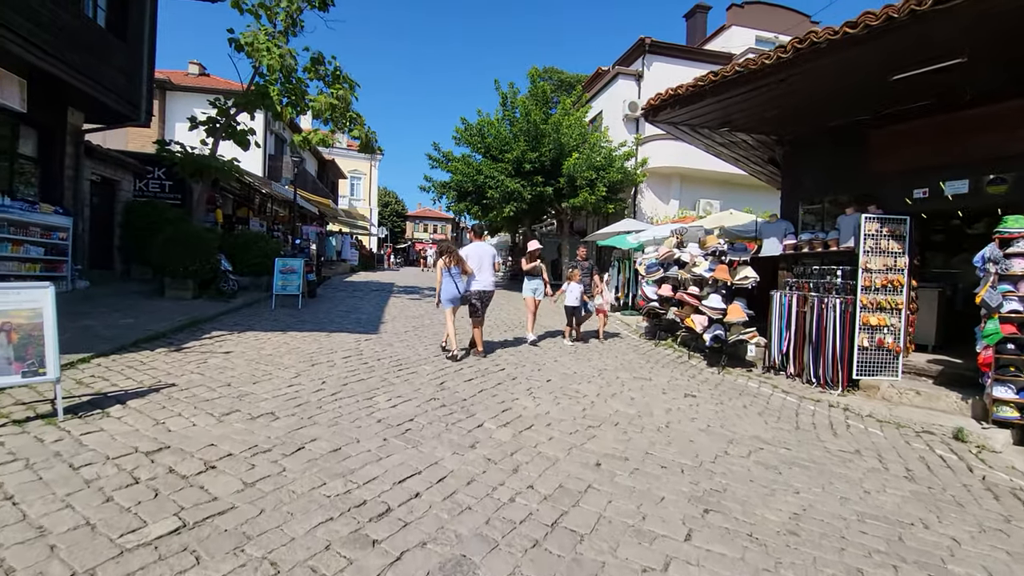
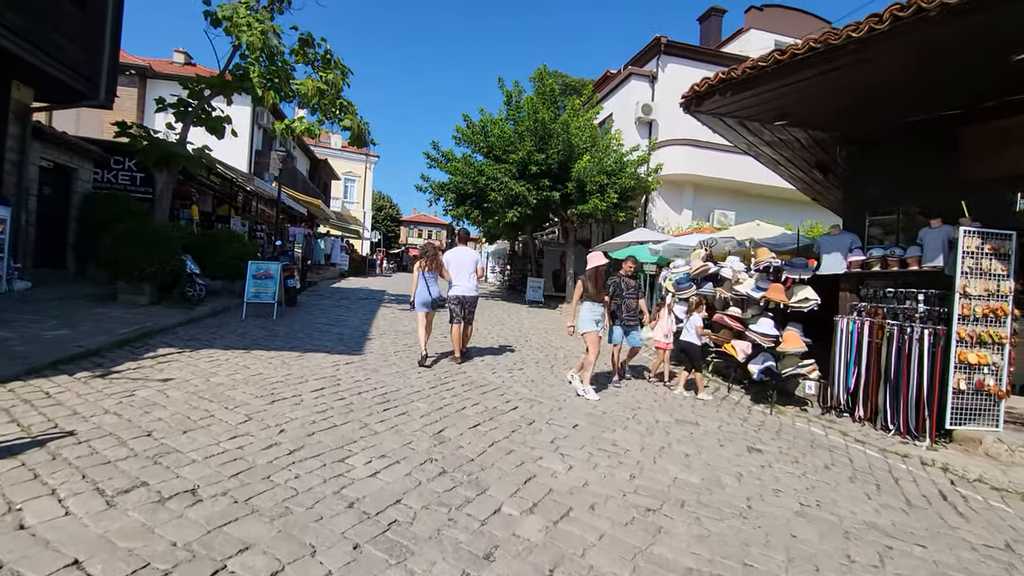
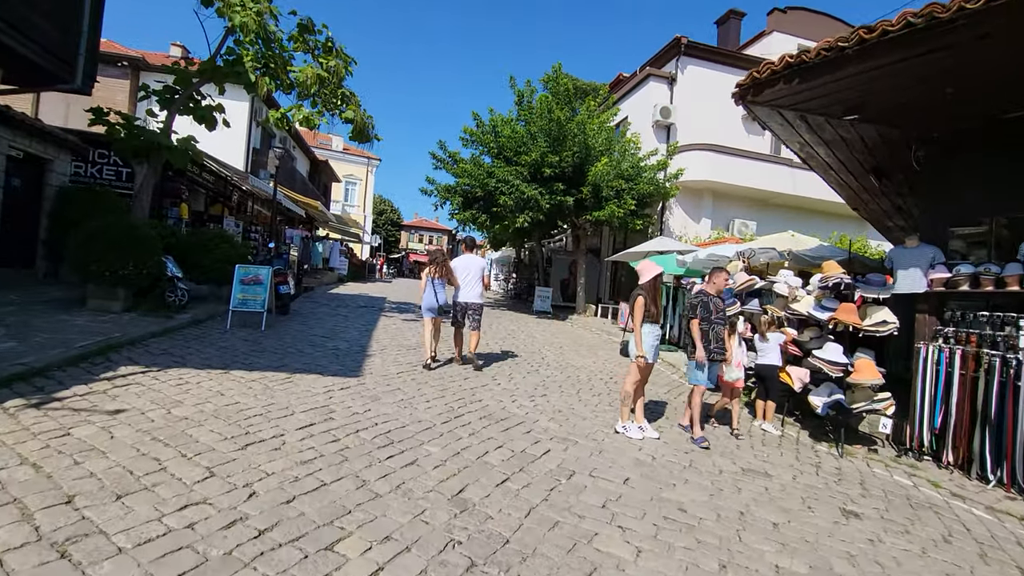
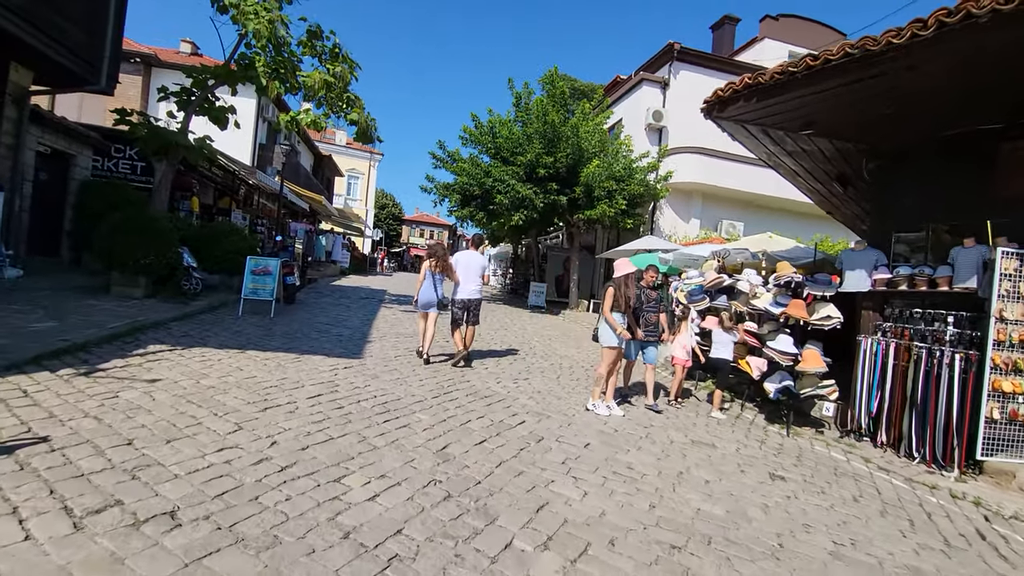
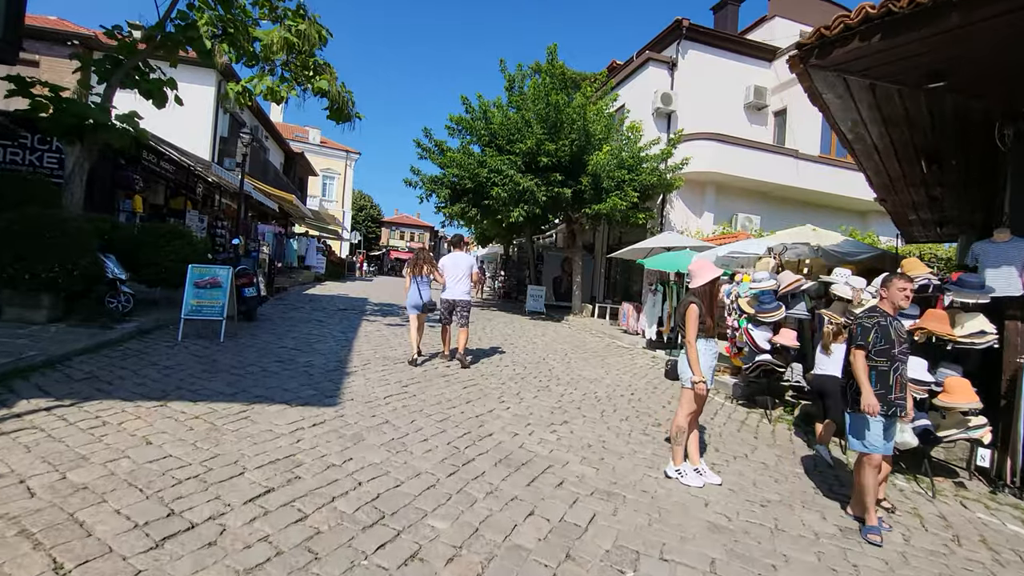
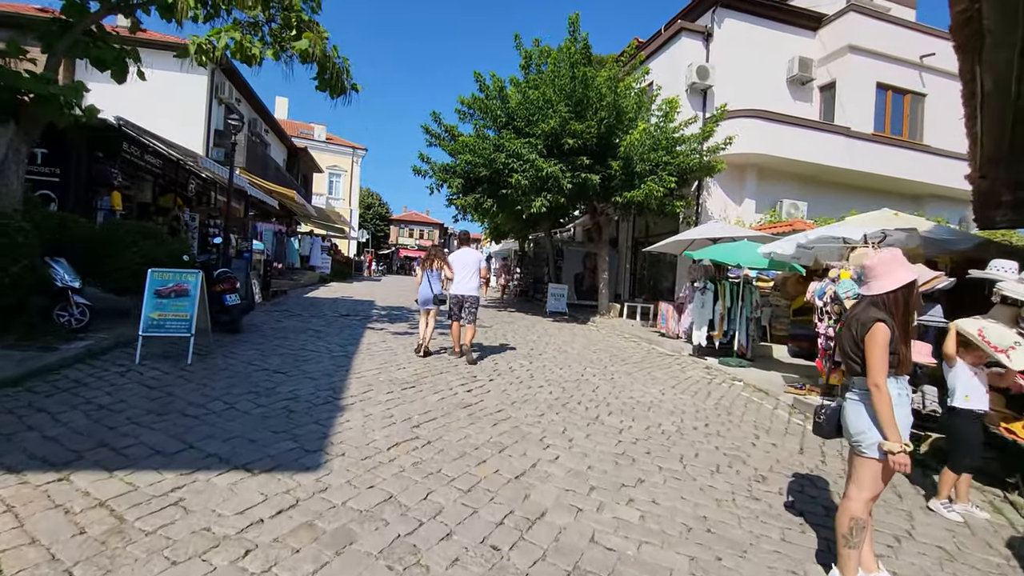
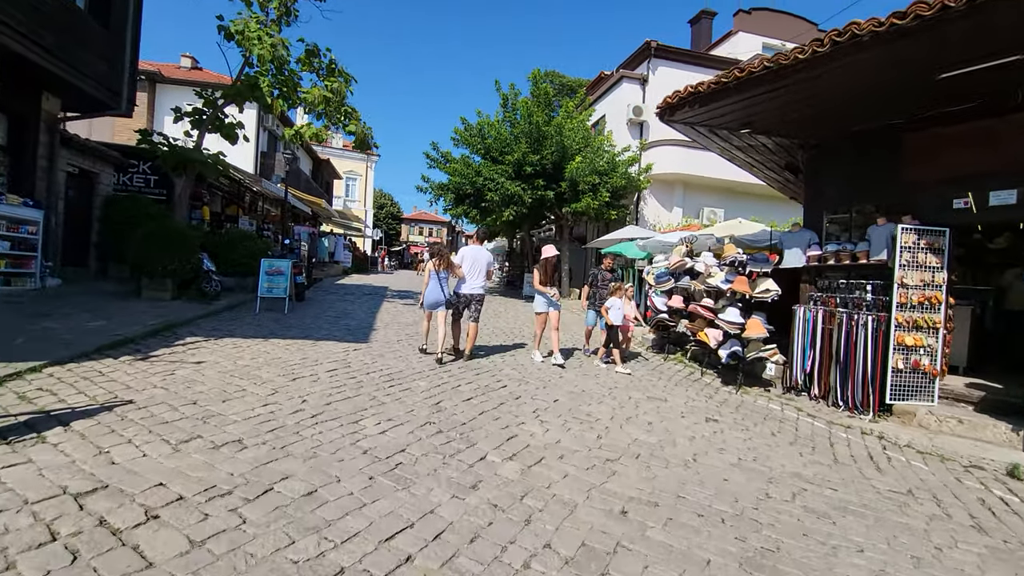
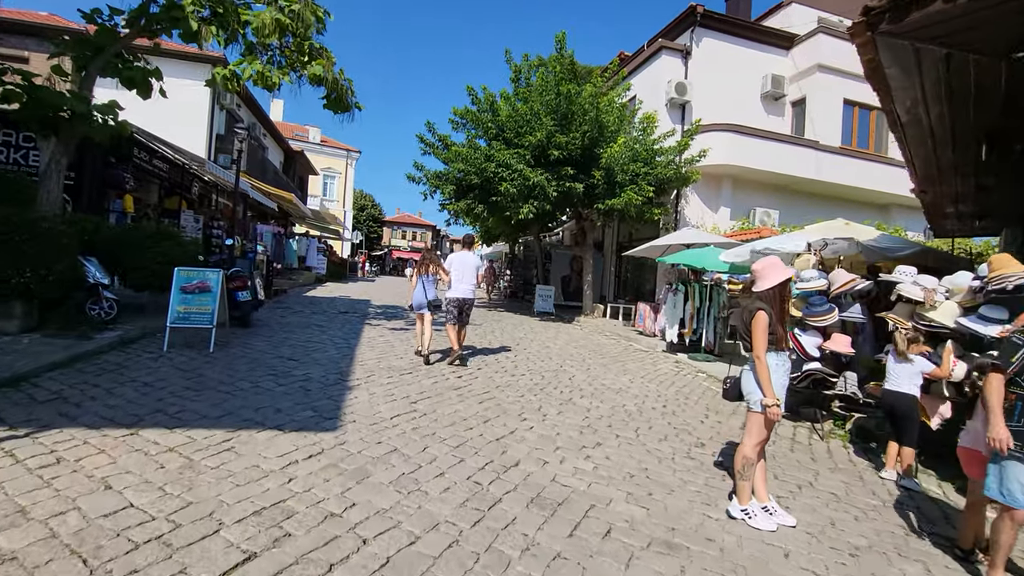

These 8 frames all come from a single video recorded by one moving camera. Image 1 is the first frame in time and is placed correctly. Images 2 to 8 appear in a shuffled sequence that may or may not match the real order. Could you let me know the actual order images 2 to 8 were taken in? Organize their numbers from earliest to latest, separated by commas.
7, 2, 4, 3, 5, 8, 6
